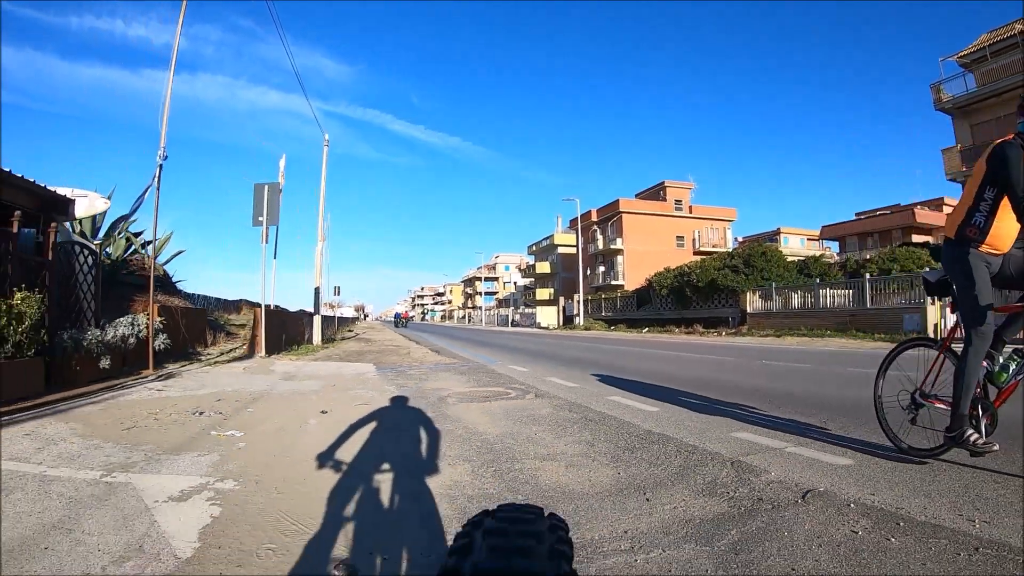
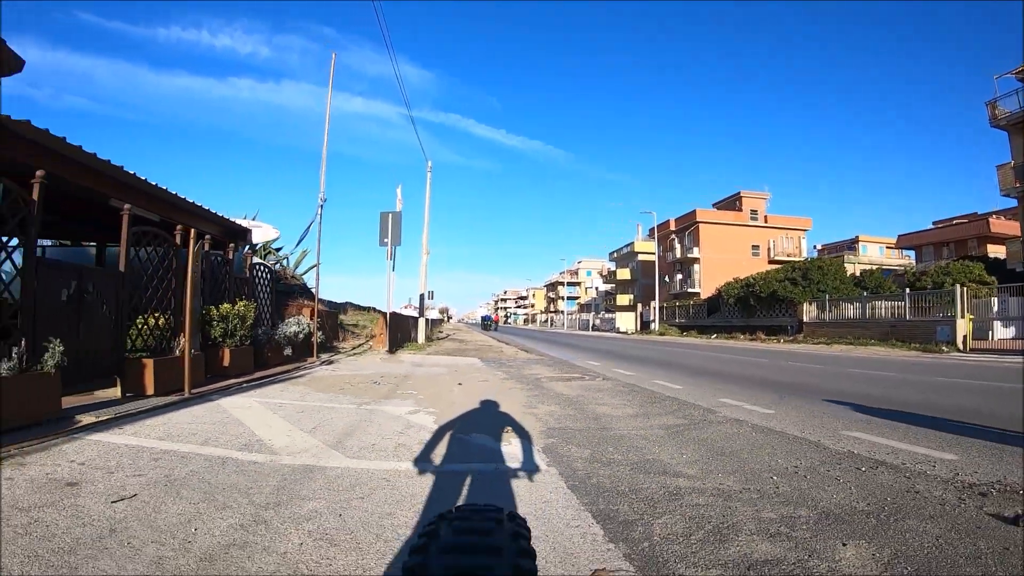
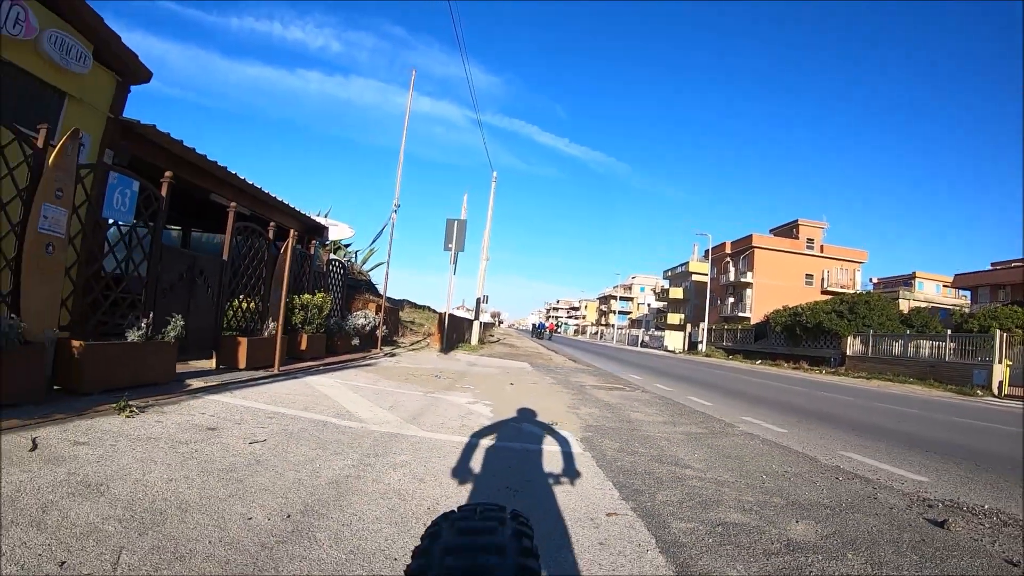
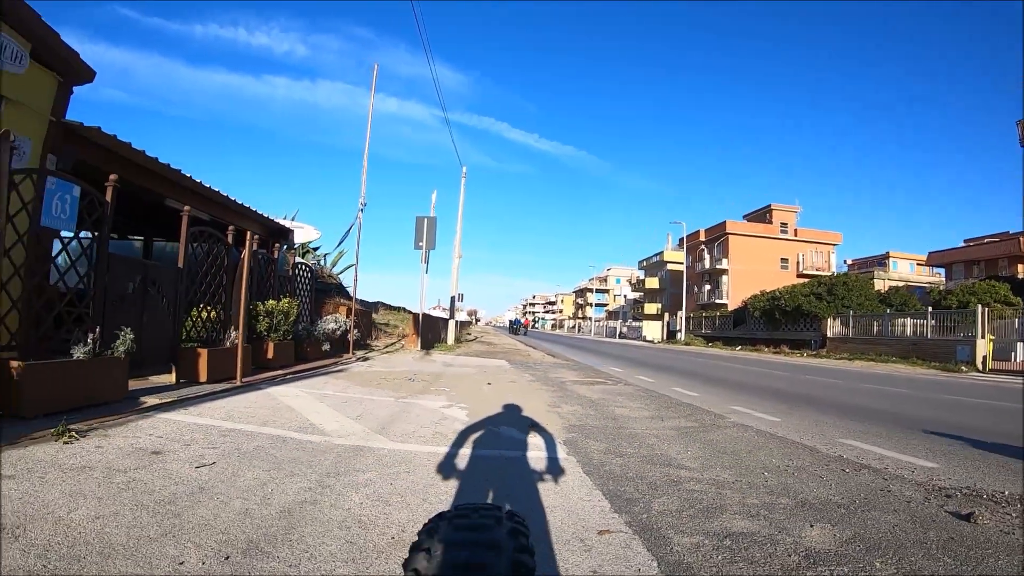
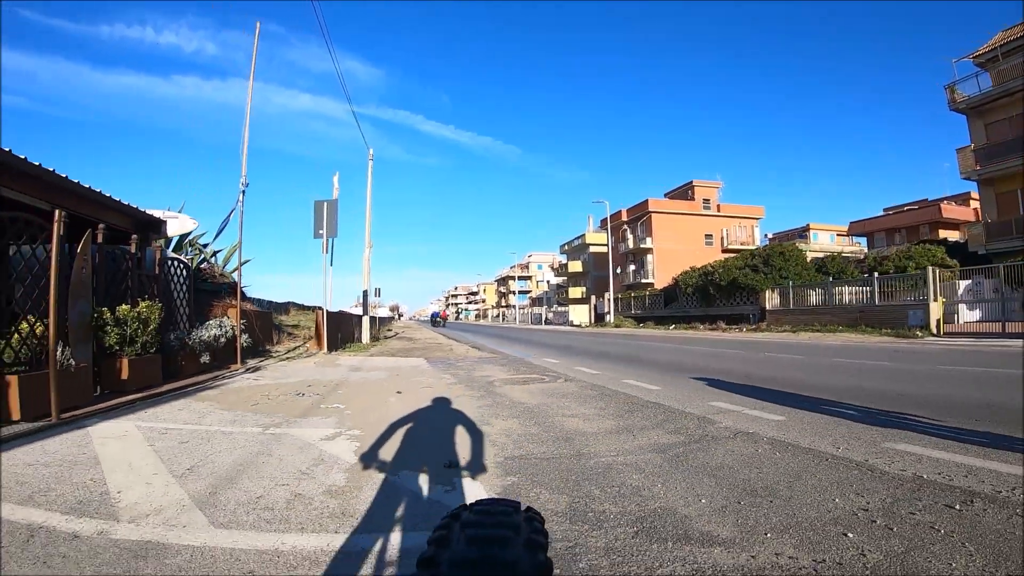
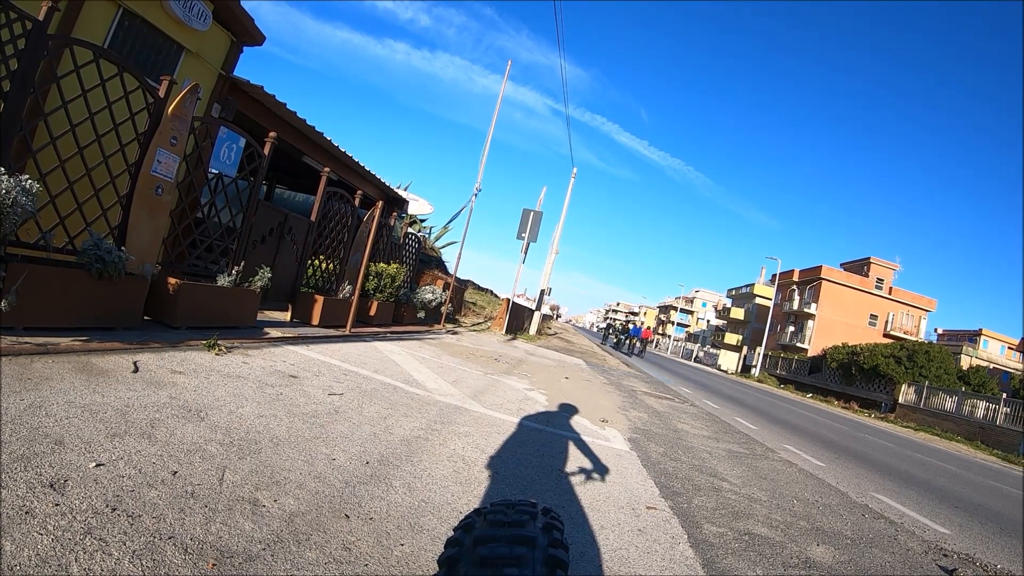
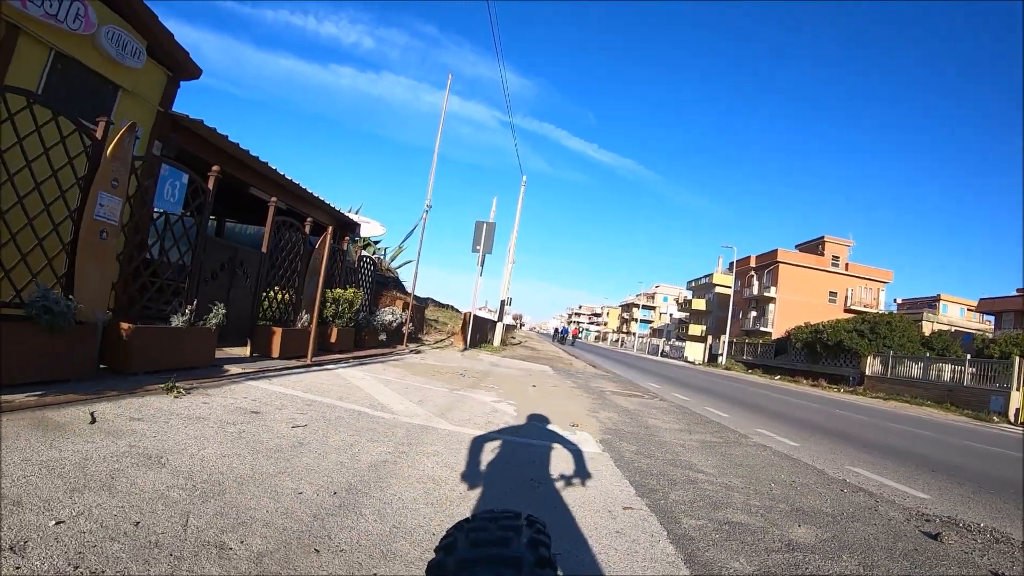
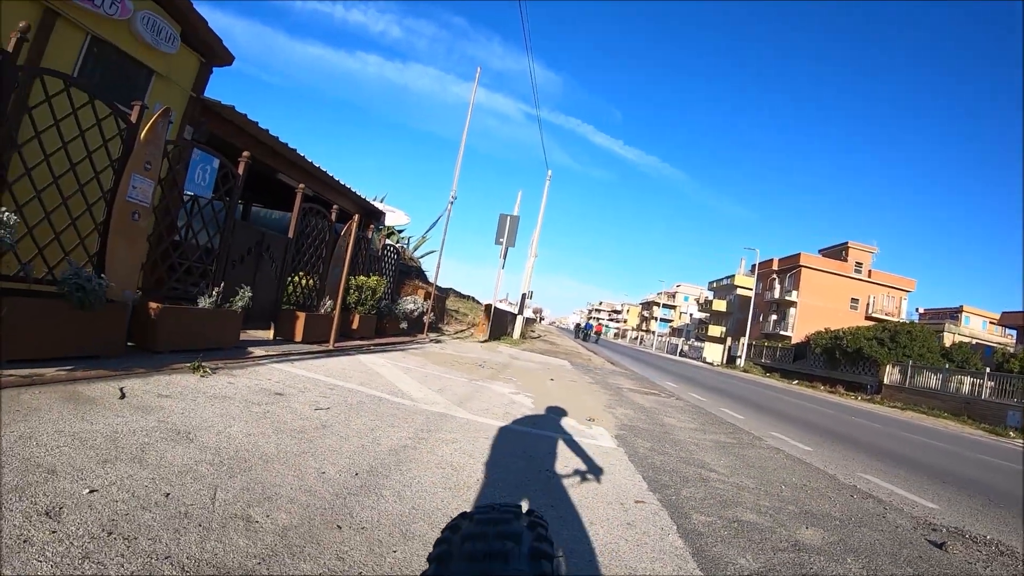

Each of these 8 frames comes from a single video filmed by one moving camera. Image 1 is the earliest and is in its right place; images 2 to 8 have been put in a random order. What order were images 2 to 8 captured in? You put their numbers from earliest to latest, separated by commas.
5, 2, 4, 3, 7, 8, 6
